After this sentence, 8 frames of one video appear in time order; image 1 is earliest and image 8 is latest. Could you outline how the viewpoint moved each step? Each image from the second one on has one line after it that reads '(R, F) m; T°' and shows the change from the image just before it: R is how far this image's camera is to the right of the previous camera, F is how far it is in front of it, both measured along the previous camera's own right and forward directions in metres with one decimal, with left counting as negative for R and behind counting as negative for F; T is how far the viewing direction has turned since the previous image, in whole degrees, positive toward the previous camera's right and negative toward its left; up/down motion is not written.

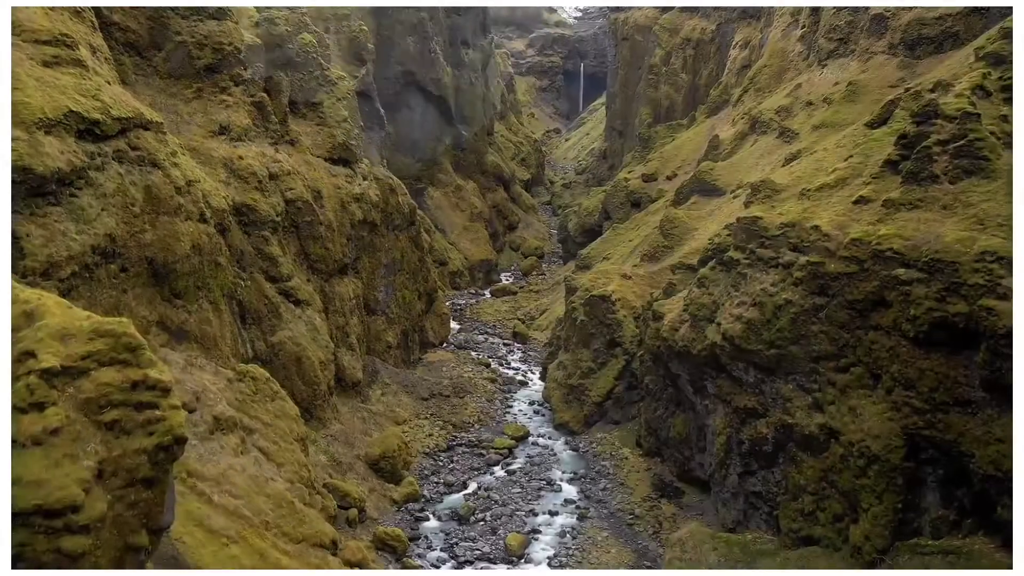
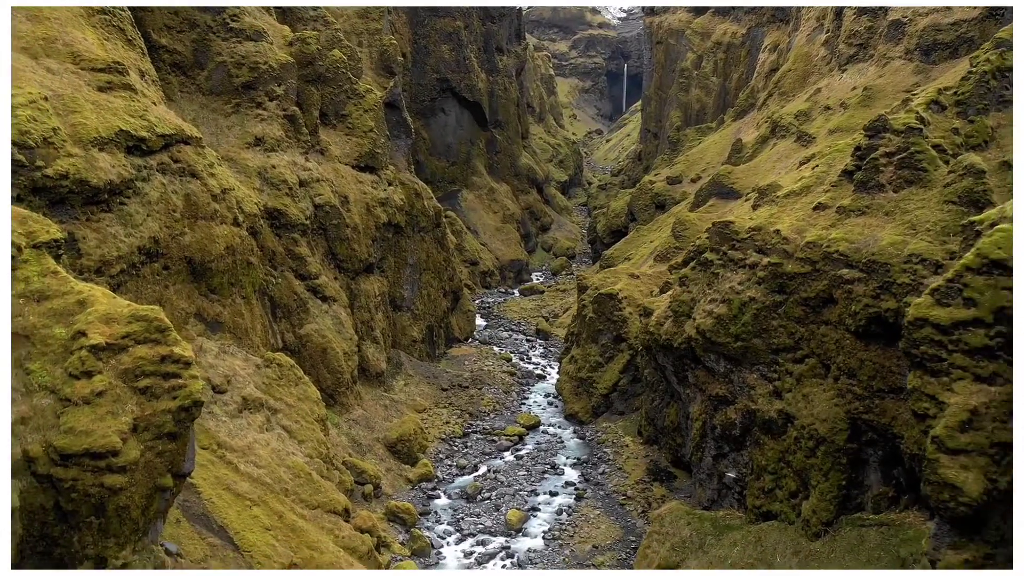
(+1.6, -2.1) m; -4°
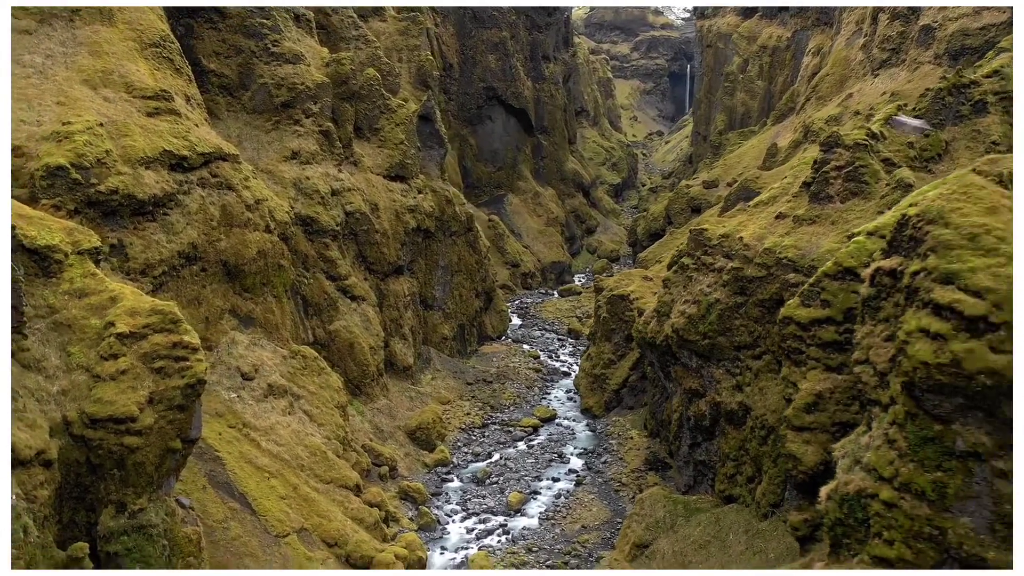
(+2.5, -2.0) m; -5°
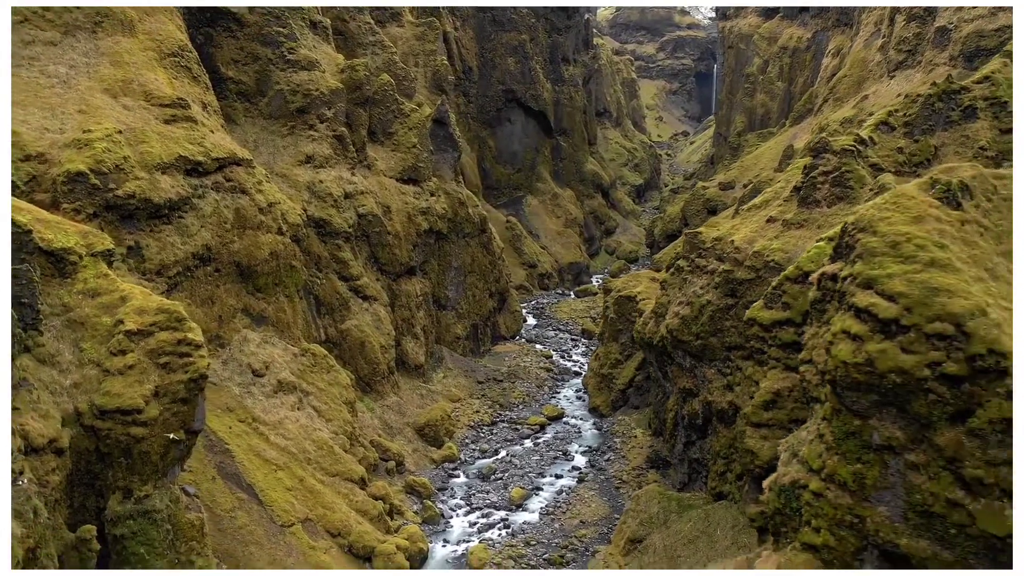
(+0.9, -0.6) m; -2°
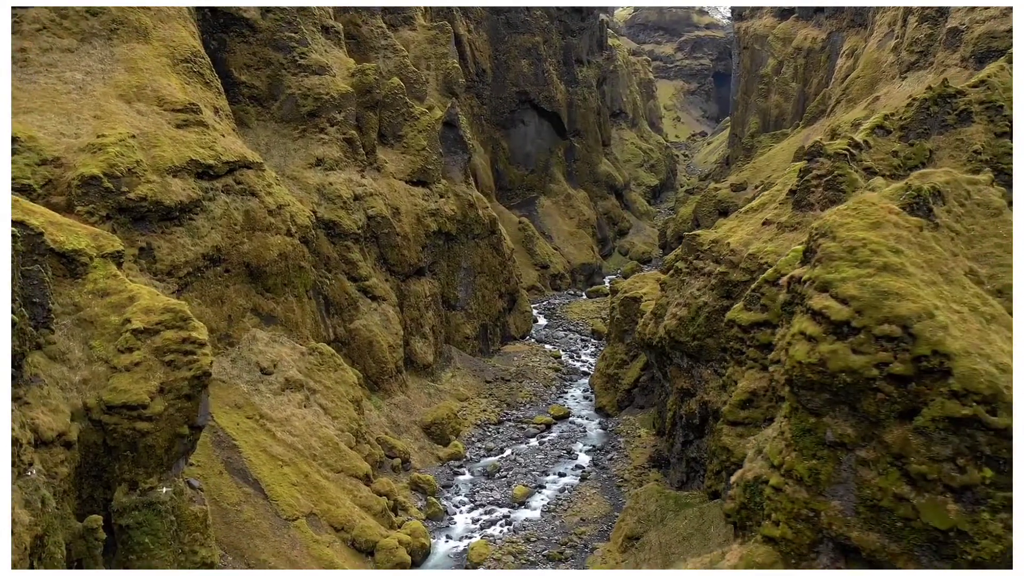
(+0.6, -0.4) m; -1°
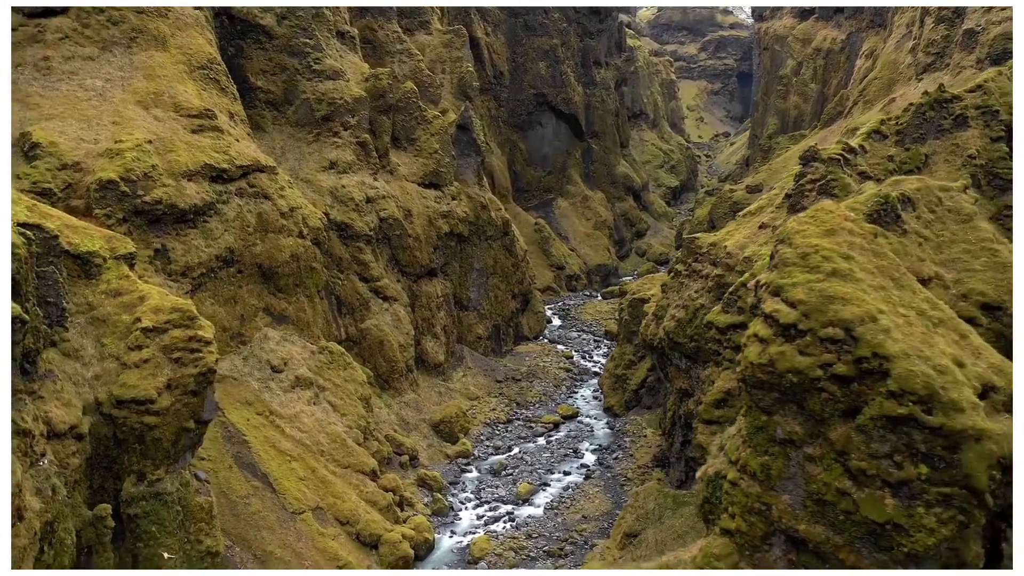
(+0.7, -0.5) m; -2°
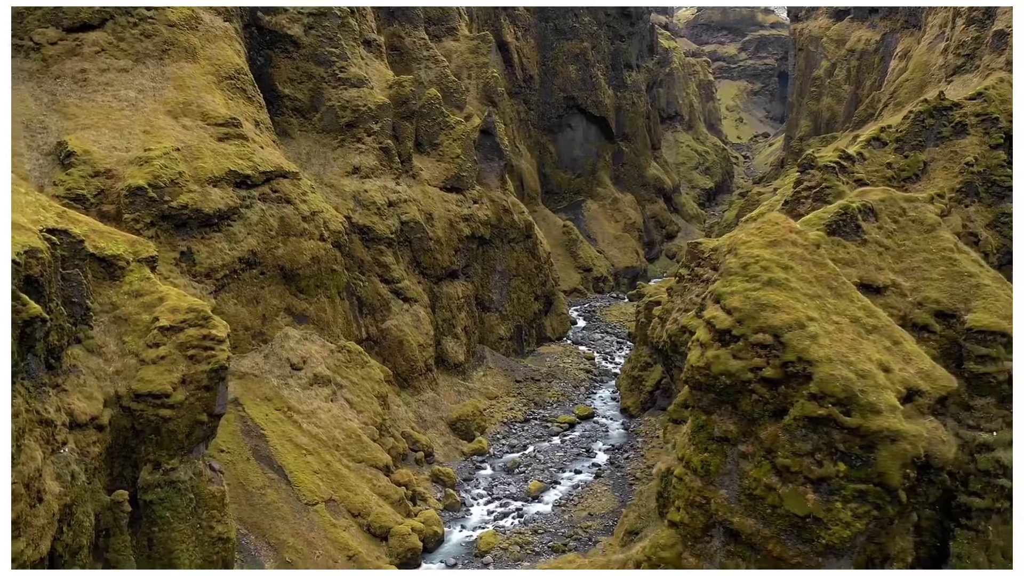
(+1.1, -0.7) m; -3°
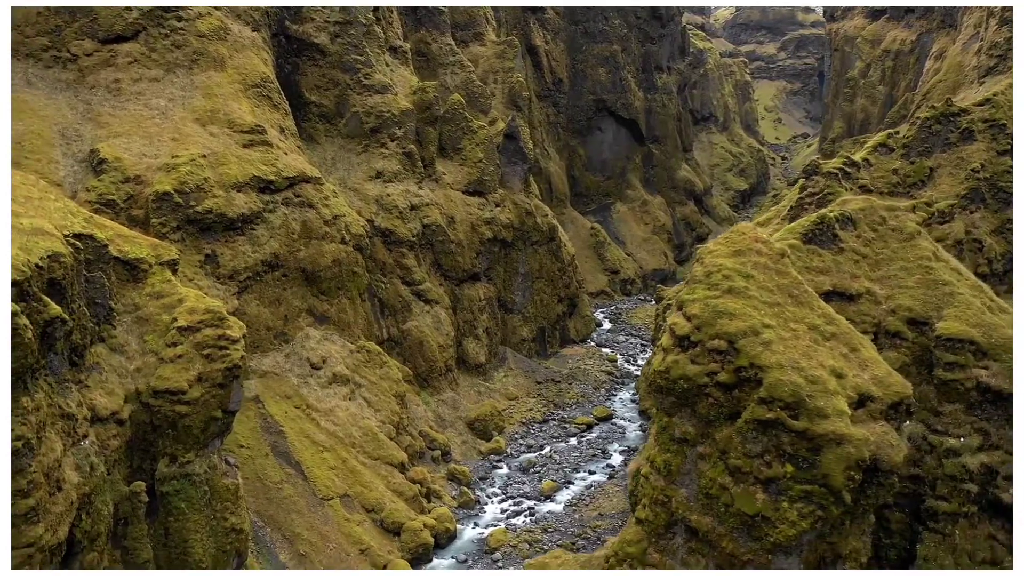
(+0.9, -0.4) m; -3°
